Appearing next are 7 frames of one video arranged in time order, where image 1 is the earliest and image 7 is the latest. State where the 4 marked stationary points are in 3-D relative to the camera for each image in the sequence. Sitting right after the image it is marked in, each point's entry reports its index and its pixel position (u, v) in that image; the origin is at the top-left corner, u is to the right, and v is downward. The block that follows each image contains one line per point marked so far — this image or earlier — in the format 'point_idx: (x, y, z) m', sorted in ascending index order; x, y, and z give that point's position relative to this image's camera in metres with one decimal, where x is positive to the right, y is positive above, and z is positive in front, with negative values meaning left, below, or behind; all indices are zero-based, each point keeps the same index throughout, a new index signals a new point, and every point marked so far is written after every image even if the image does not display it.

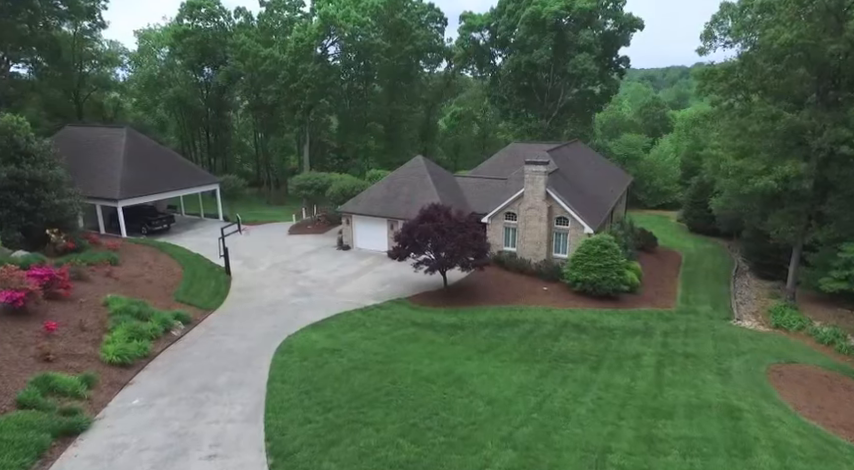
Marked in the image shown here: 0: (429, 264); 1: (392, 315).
0: (+0.1, -1.1, +18.9) m
1: (-1.1, -2.7, +17.7) m
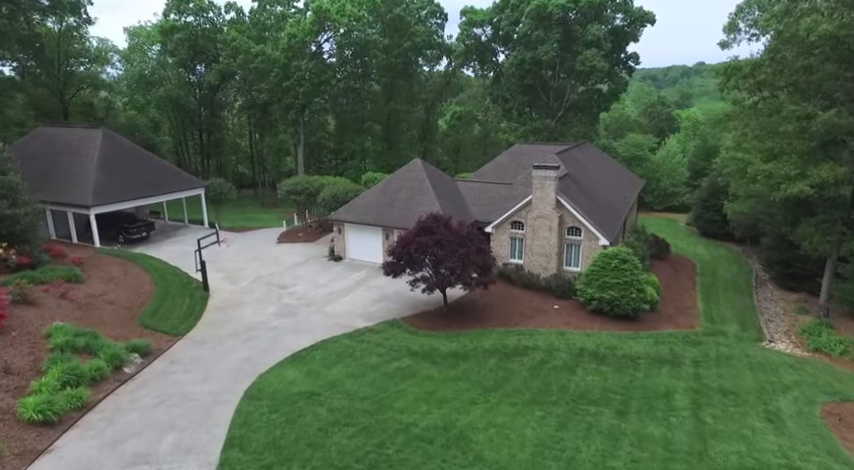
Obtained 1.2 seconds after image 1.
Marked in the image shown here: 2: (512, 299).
0: (0.0, -1.5, +16.8) m
1: (-1.2, -3.2, +15.6) m
2: (+3.1, -2.4, +19.6) m
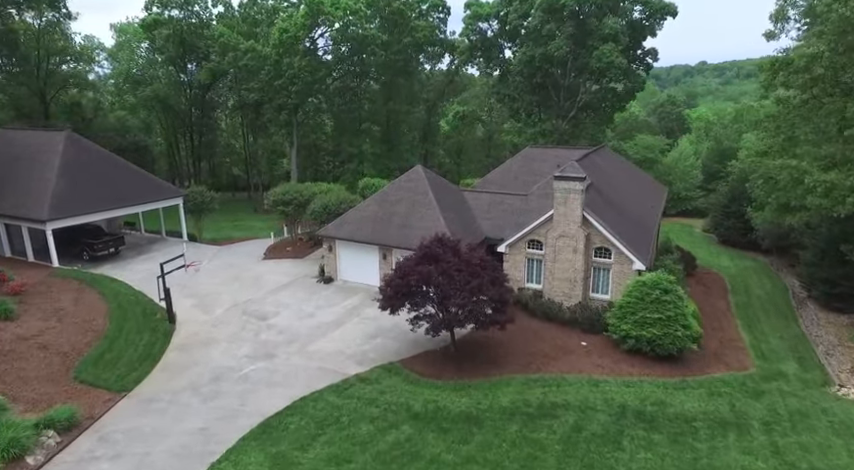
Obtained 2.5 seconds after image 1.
0: (+0.1, -2.3, +13.8) m
1: (-1.1, -3.9, +12.6) m
2: (+3.3, -3.2, +16.5) m
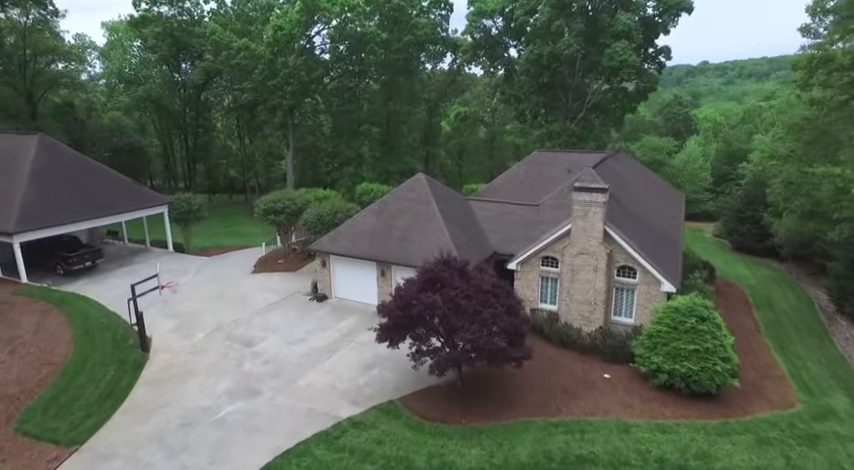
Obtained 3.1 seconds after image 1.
0: (+0.2, -2.8, +12.0) m
1: (-1.0, -4.4, +10.7) m
2: (+3.4, -3.7, +14.7) m
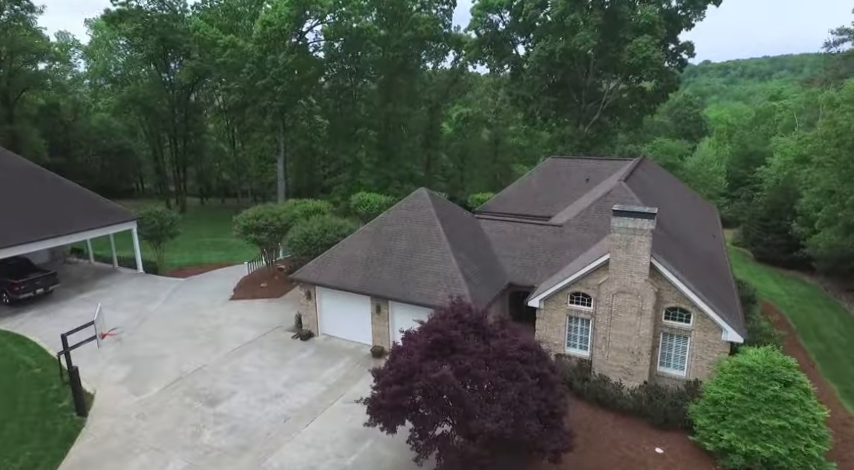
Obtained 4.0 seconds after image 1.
0: (+0.3, -3.6, +9.0) m
1: (-0.9, -5.2, +7.7) m
2: (+3.5, -4.5, +11.7) m
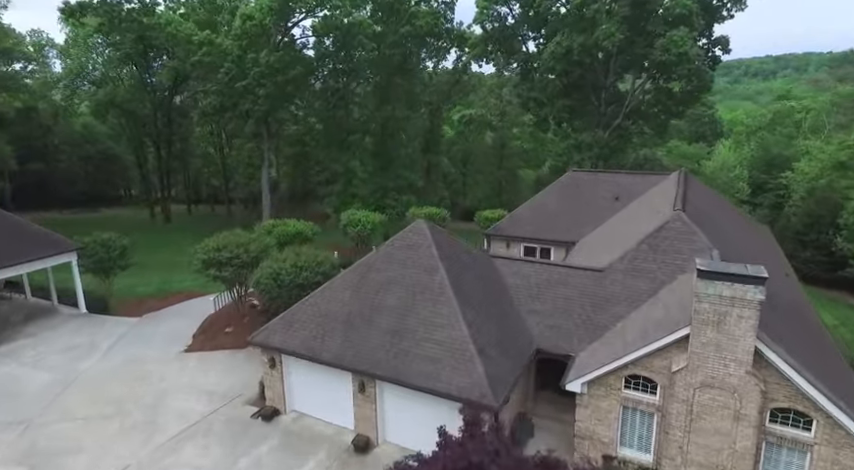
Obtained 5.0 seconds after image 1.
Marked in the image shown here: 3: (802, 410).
0: (+0.3, -4.8, +5.0) m
1: (-0.9, -6.4, +3.7) m
2: (+3.5, -5.6, +7.7) m
3: (+6.2, -2.9, +8.7) m
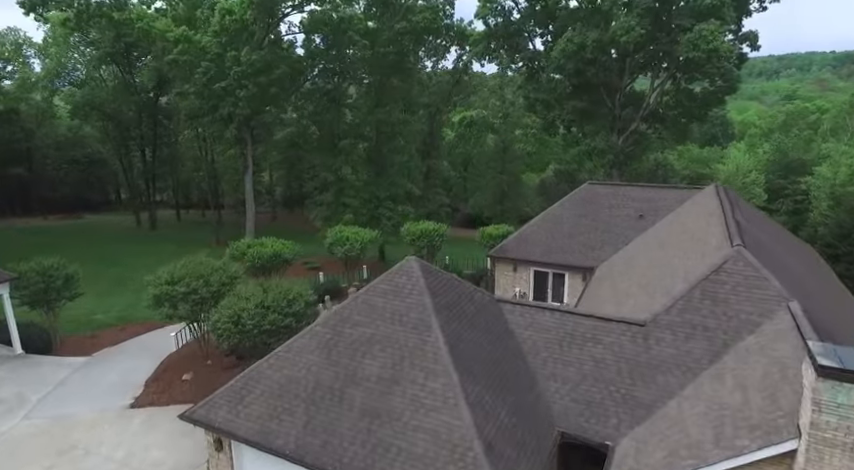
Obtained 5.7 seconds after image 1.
0: (+0.1, -5.6, +2.1) m
1: (-1.1, -7.2, +0.8) m
2: (+3.3, -6.5, +4.8) m
3: (+6.0, -3.7, +5.7) m
